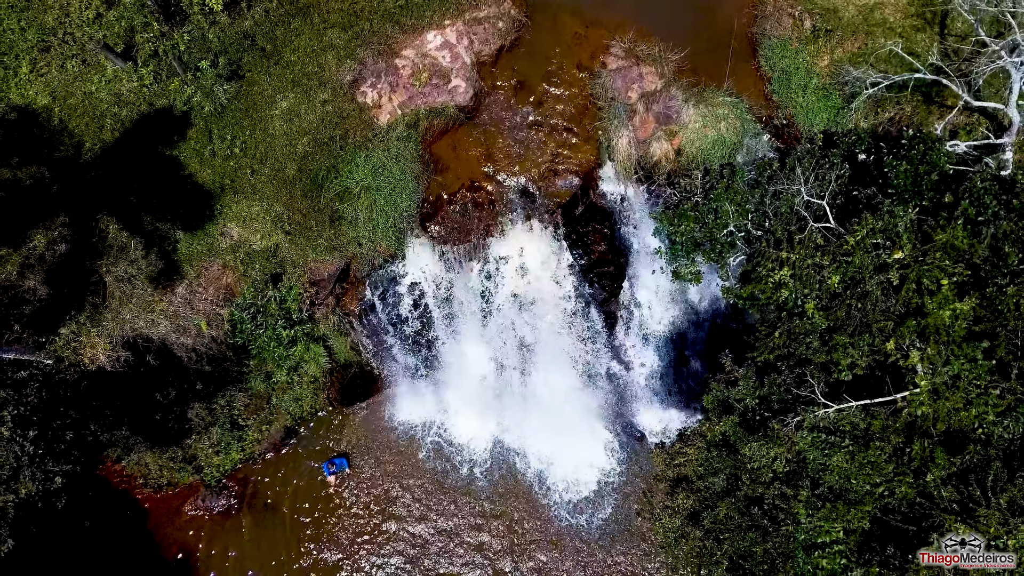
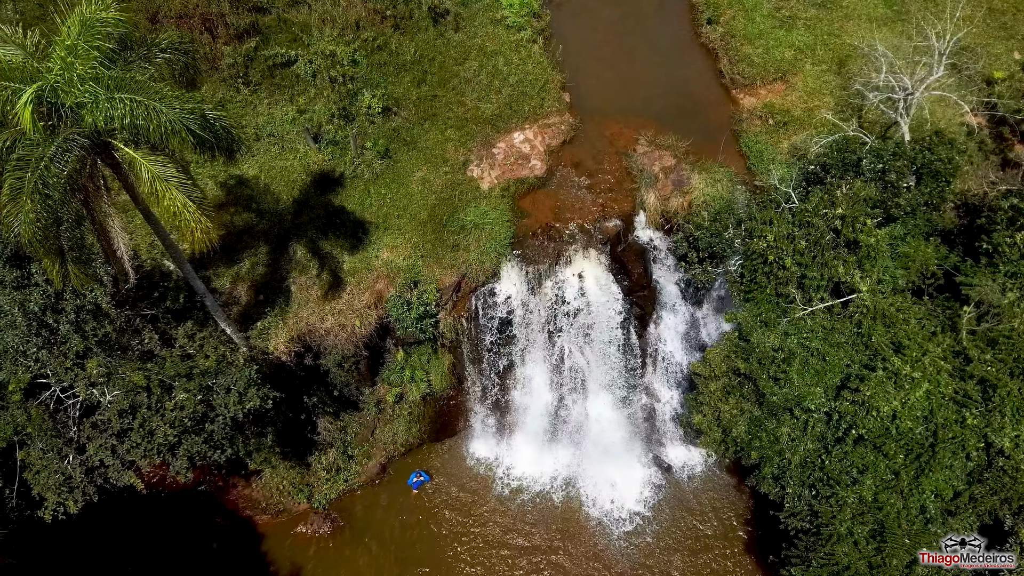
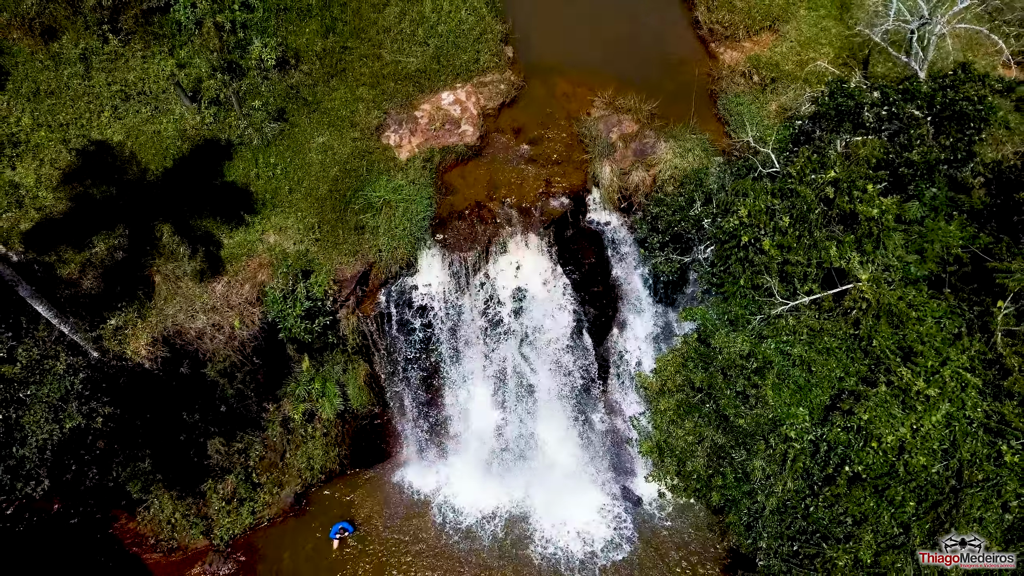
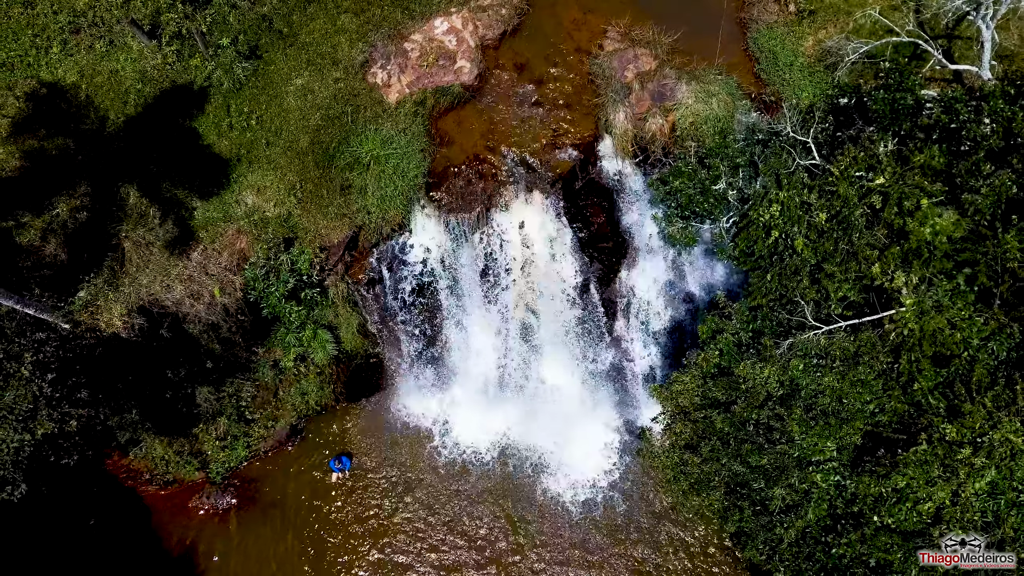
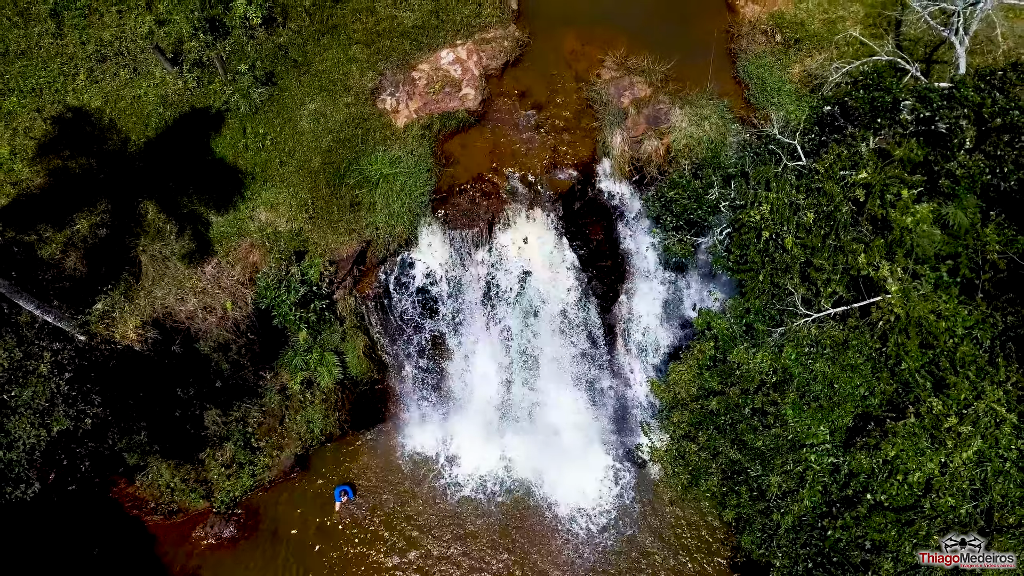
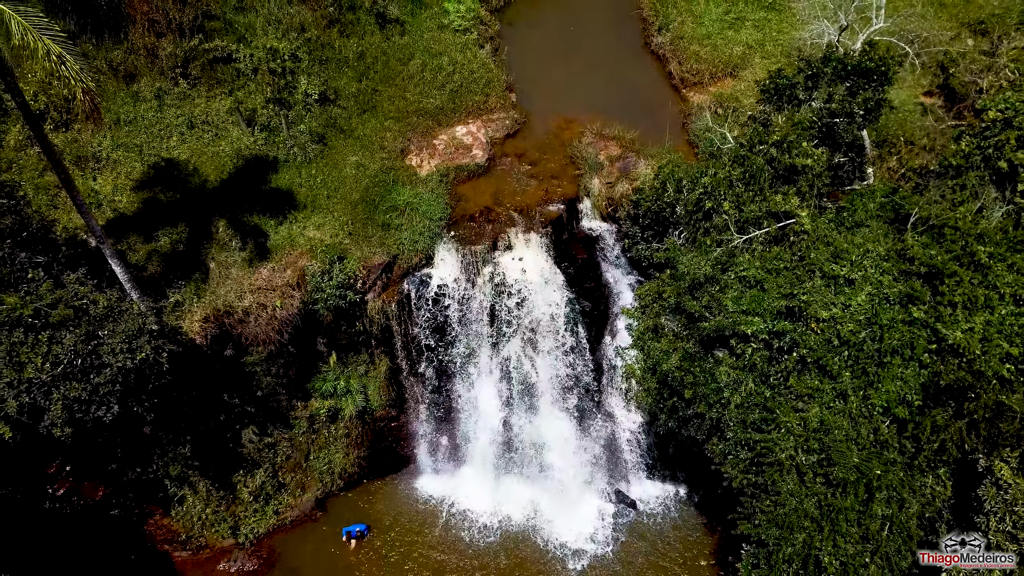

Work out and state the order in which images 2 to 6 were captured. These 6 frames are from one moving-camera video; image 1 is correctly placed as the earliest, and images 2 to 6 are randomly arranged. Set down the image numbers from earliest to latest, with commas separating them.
4, 5, 3, 6, 2
